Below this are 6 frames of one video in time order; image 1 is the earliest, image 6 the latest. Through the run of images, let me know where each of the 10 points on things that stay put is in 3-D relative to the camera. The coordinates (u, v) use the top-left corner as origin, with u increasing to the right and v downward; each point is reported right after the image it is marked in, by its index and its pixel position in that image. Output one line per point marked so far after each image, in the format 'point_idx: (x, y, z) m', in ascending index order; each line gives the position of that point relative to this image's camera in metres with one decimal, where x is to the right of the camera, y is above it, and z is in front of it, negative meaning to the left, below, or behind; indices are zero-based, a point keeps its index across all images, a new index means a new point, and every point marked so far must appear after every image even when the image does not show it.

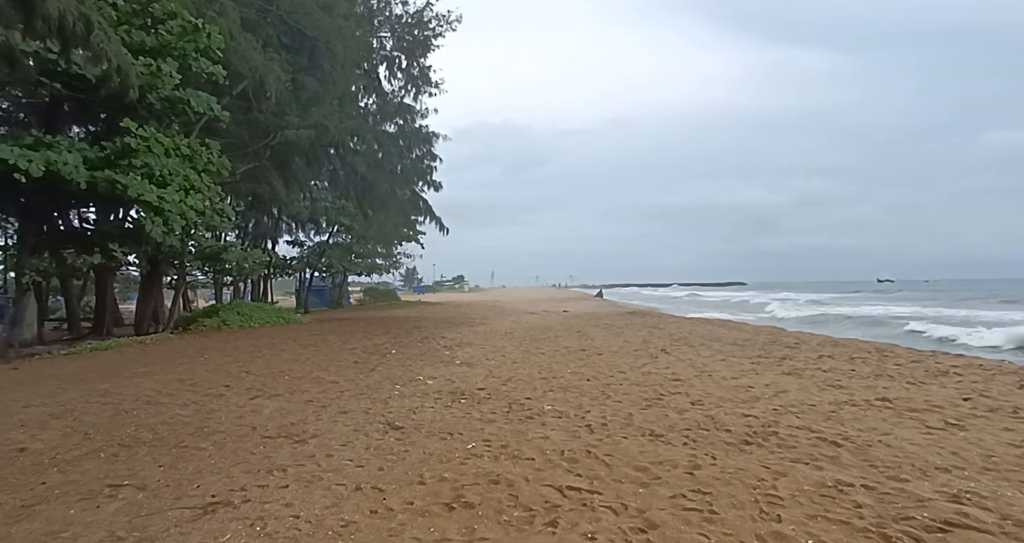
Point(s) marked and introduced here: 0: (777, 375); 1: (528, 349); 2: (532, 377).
0: (+2.8, -1.1, +6.1) m
1: (+0.3, -1.4, +10.2) m
2: (+0.2, -1.3, +6.9) m
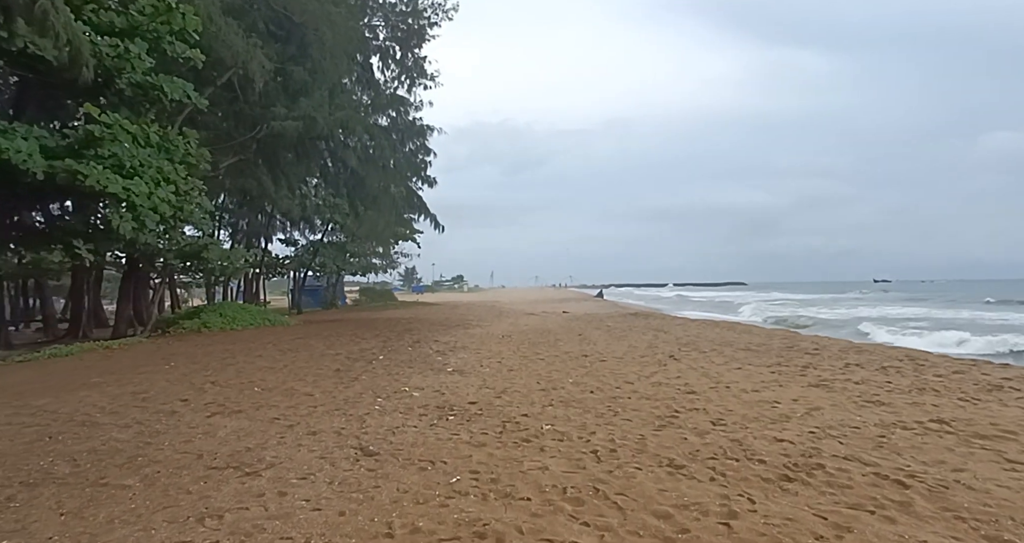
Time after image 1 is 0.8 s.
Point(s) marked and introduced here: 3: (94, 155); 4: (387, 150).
0: (+2.8, -1.1, +5.4) m
1: (+0.2, -1.4, +9.5) m
2: (+0.2, -1.3, +6.3) m
3: (-6.0, +1.7, +8.1) m
4: (-3.4, +3.3, +15.4) m
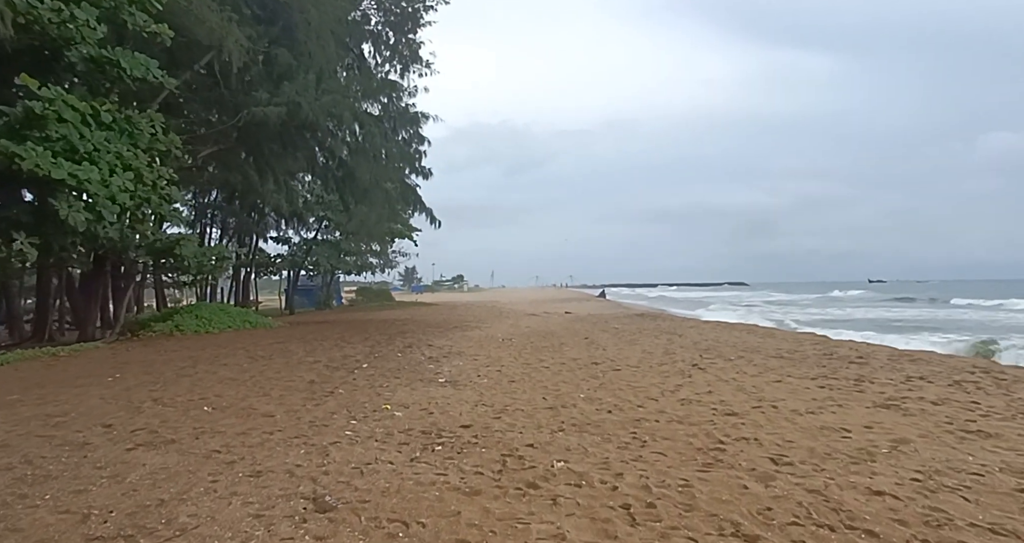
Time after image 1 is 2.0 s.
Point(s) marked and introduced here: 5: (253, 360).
0: (+2.8, -1.1, +4.4) m
1: (+0.3, -1.4, +8.6) m
2: (+0.2, -1.3, +5.3) m
3: (-6.0, +1.7, +7.1) m
4: (-3.4, +3.3, +14.4) m
5: (-3.4, -1.2, +7.4) m
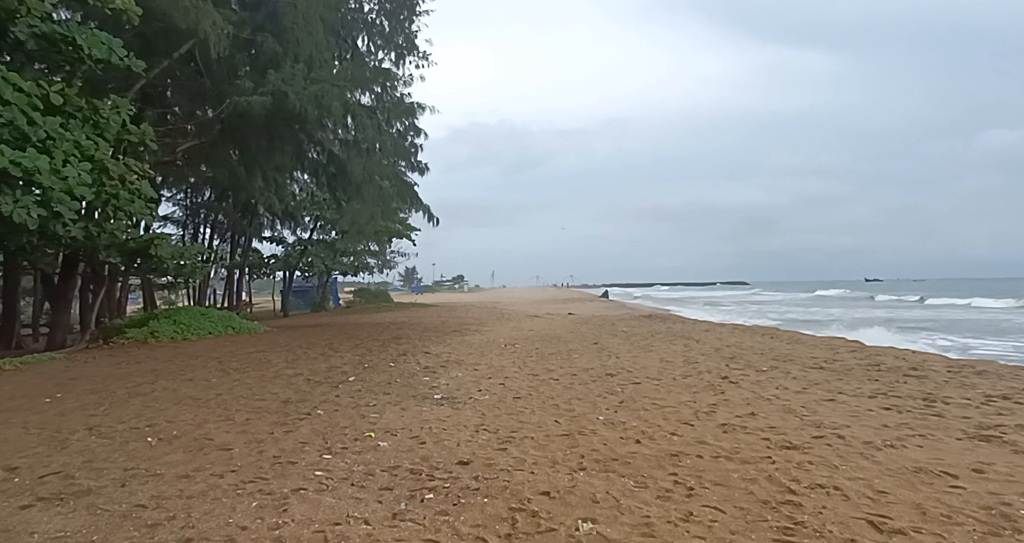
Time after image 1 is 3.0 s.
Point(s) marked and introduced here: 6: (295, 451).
0: (+2.9, -1.1, +3.6) m
1: (+0.3, -1.4, +7.7) m
2: (+0.3, -1.3, +4.4) m
3: (-5.9, +1.7, +6.3) m
4: (-3.3, +3.3, +13.6) m
5: (-3.3, -1.2, +6.6) m
6: (-1.6, -1.3, +4.0) m
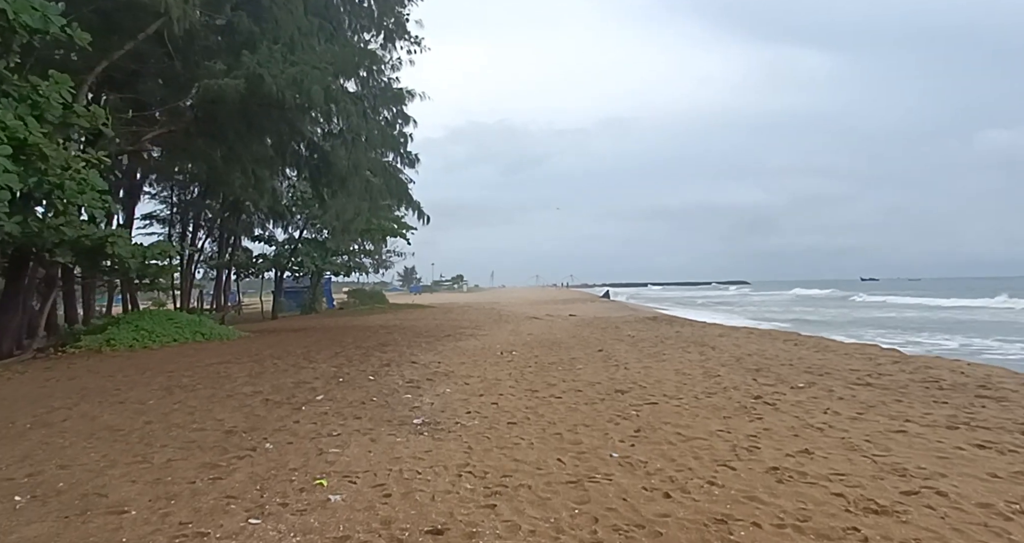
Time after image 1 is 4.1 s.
0: (+2.8, -1.1, +2.6) m
1: (+0.3, -1.4, +6.7) m
2: (+0.2, -1.3, +3.4) m
3: (-6.0, +1.7, +5.3) m
4: (-3.4, +3.3, +12.6) m
5: (-3.4, -1.2, +5.6) m
6: (-1.6, -1.3, +3.1) m
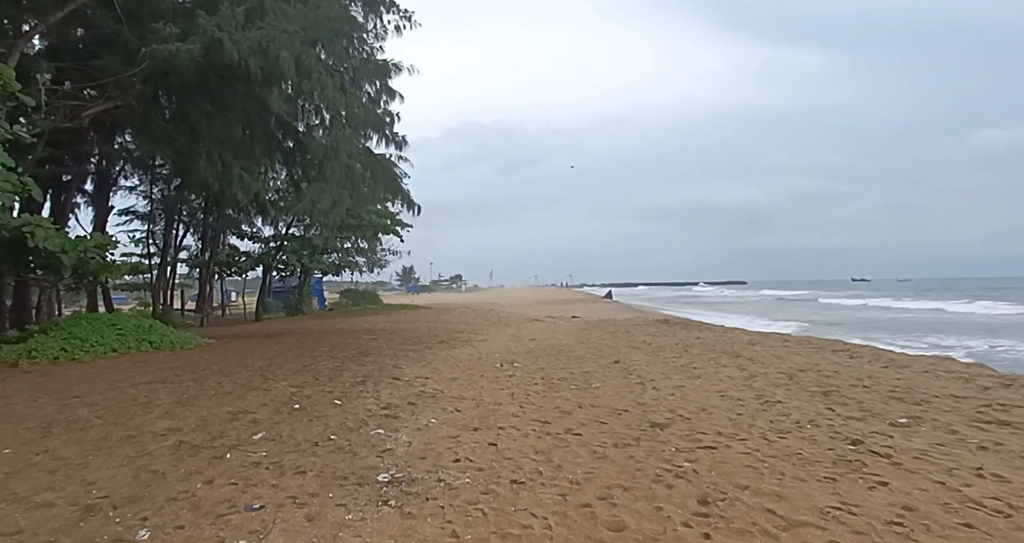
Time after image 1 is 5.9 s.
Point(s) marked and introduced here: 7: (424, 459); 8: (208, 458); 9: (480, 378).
0: (+2.9, -1.1, +1.0) m
1: (+0.3, -1.4, +5.2) m
2: (+0.3, -1.3, +1.9) m
3: (-5.9, +1.7, +3.7) m
4: (-3.4, +3.4, +11.0) m
5: (-3.4, -1.2, +4.0) m
6: (-1.6, -1.3, +1.5) m
7: (-0.7, -1.4, +4.1) m
8: (-2.1, -1.3, +3.9) m
9: (-0.4, -1.4, +7.5) m
